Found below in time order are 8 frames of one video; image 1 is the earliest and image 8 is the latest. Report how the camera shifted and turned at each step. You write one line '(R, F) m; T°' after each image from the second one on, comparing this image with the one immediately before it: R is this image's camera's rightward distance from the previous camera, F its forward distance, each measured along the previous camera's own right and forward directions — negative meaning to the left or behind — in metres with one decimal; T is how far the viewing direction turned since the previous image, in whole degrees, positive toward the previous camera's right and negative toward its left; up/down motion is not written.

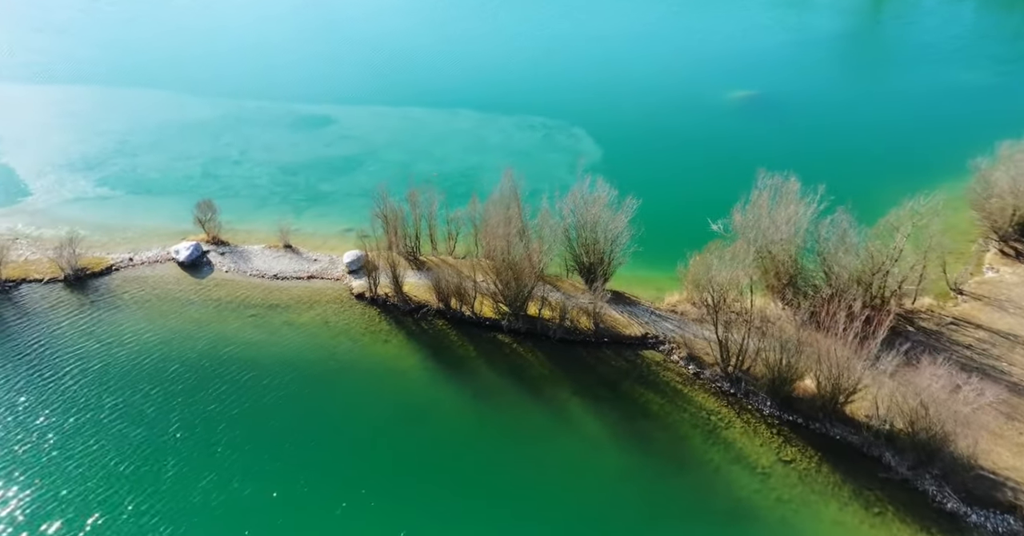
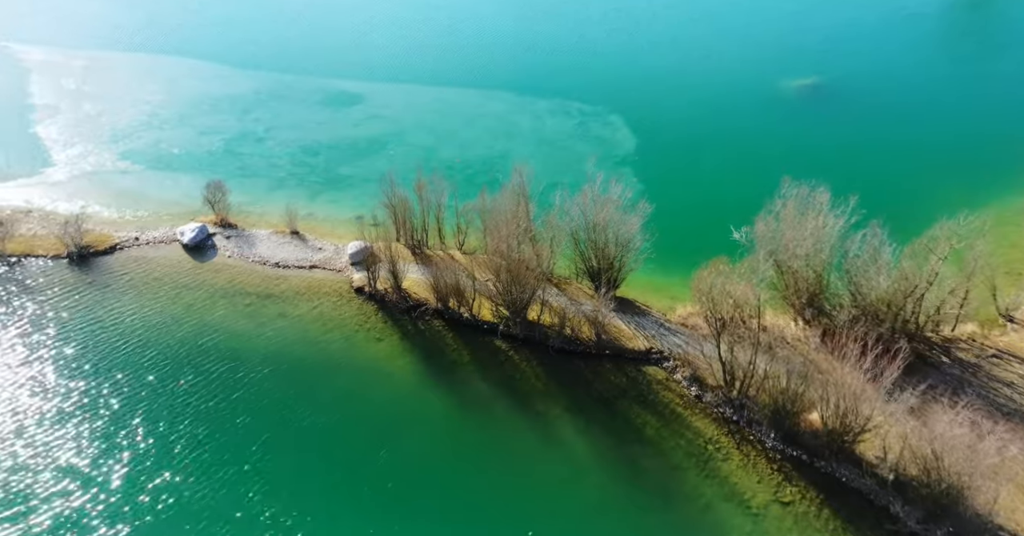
(+1.3, +1.2) m; -3°
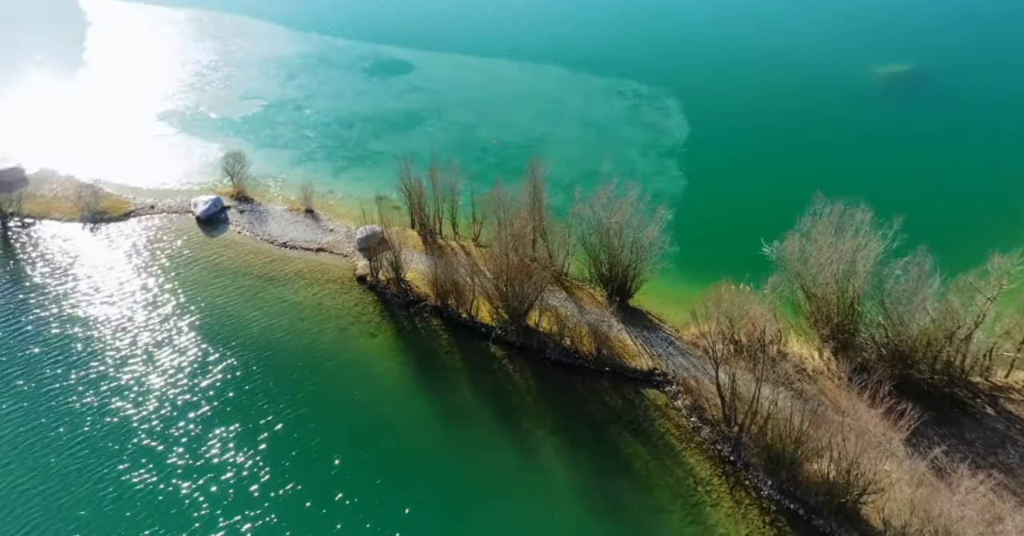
(+1.7, +1.5) m; -4°
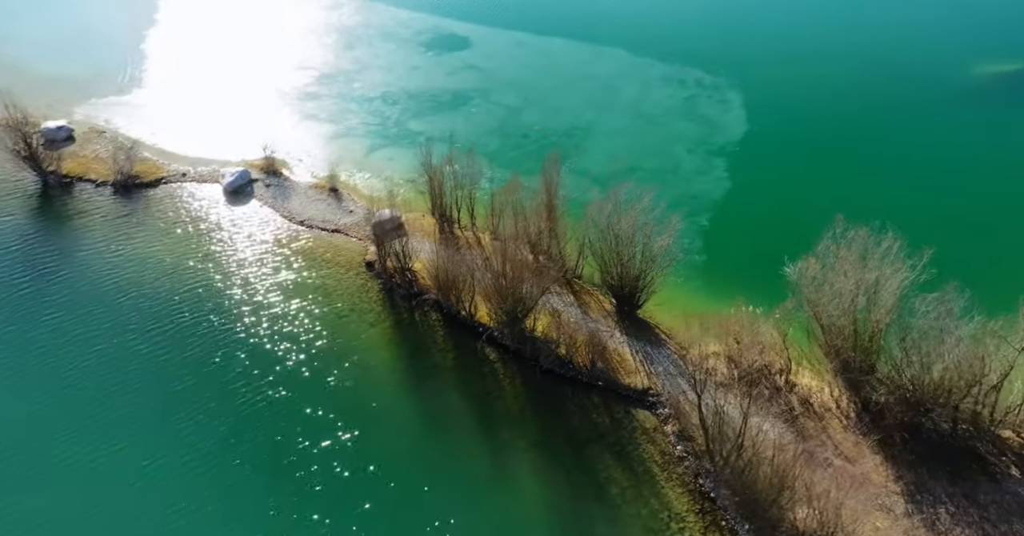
(+2.0, +0.8) m; -5°
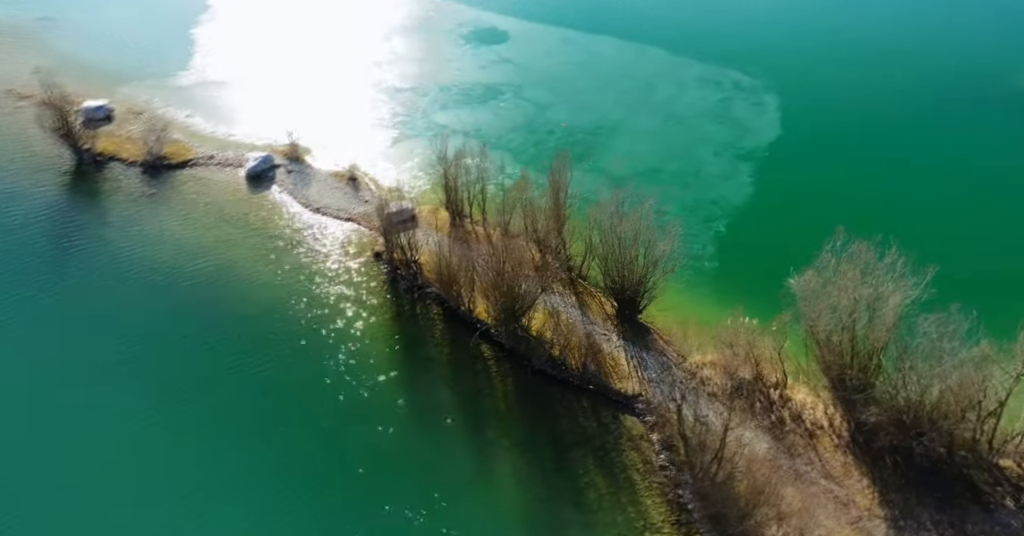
(+1.4, -0.1) m; -3°
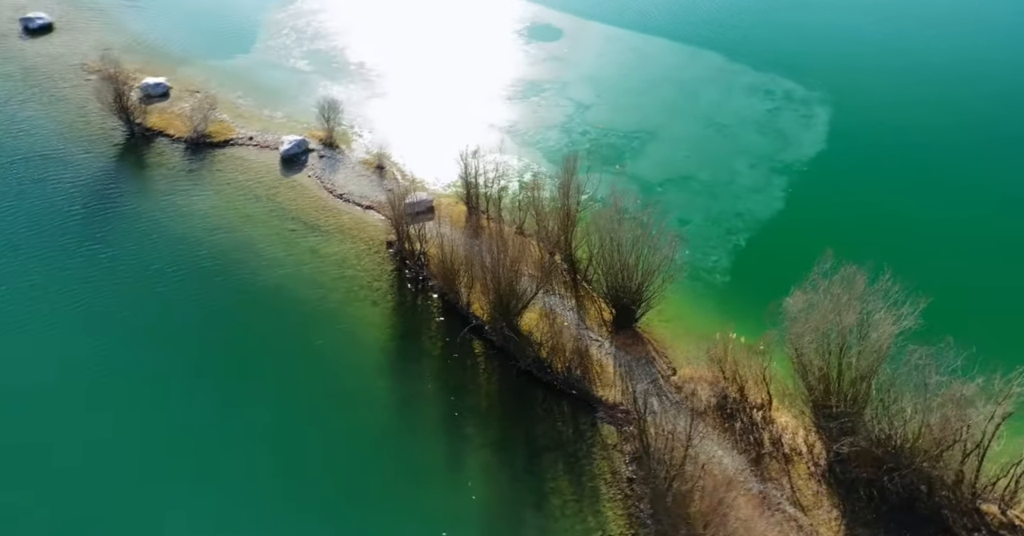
(+2.3, -0.3) m; -5°
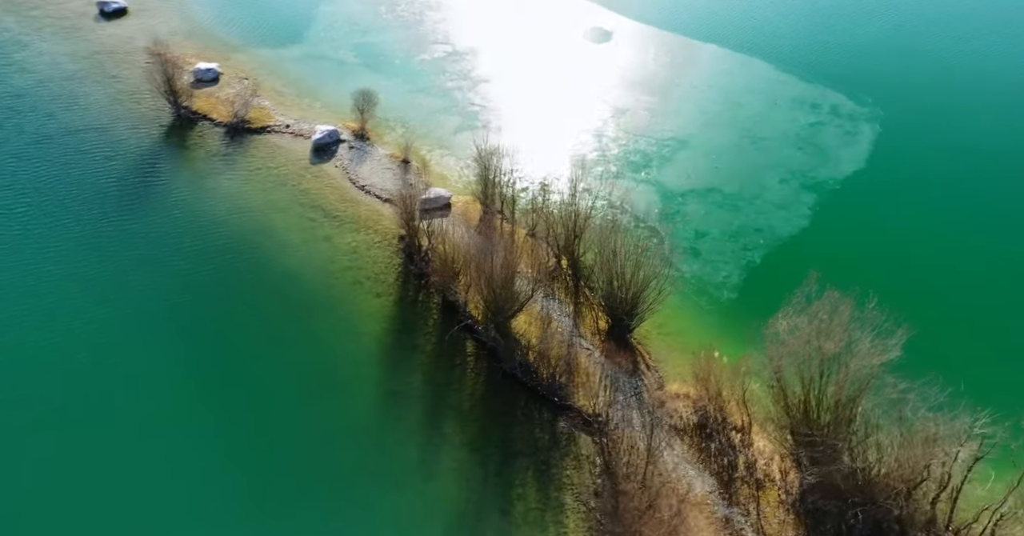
(+2.2, -0.4) m; -5°
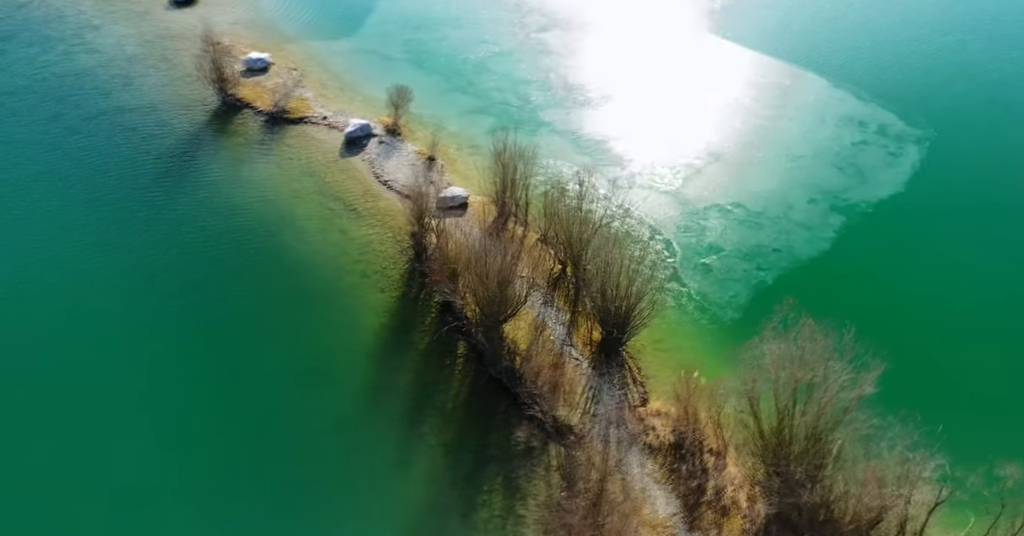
(+2.4, -0.4) m; -5°
